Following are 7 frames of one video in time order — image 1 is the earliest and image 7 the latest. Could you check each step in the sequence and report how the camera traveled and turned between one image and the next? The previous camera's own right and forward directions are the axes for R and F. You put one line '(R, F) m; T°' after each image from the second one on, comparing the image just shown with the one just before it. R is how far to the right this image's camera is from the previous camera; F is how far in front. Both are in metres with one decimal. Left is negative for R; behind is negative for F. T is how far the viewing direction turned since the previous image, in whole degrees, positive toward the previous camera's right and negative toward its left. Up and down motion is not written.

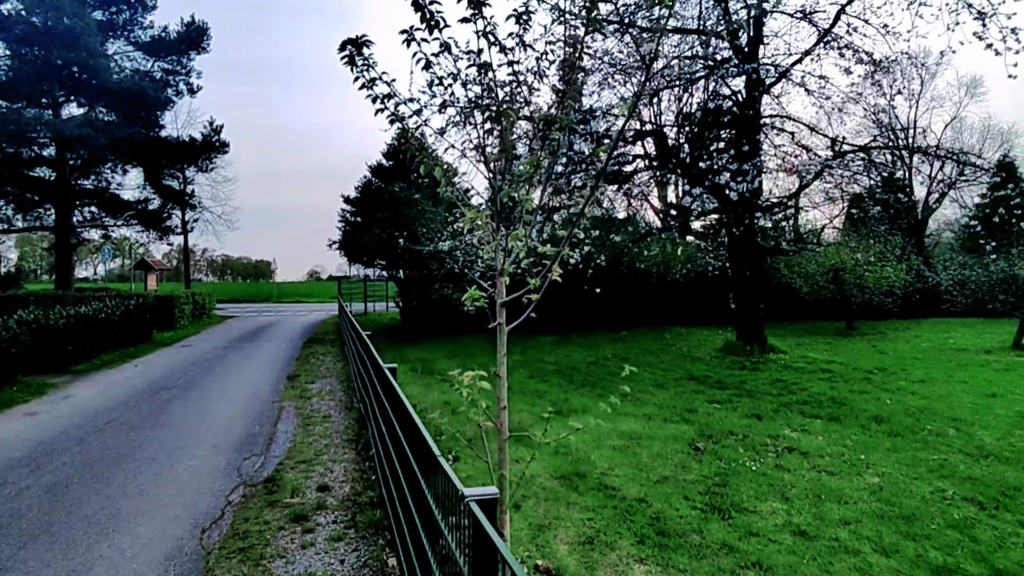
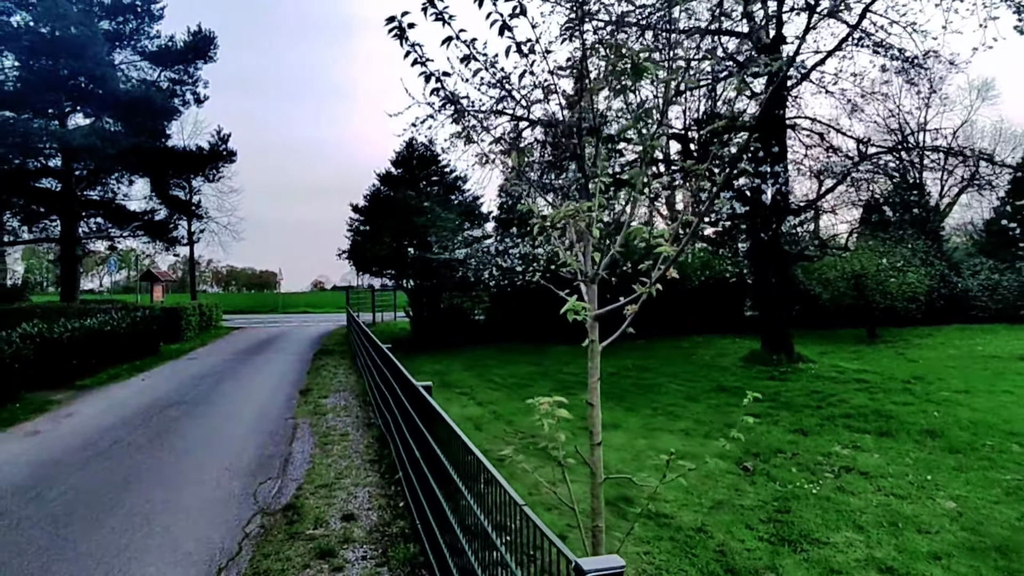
(-0.2, +0.3) m; 0°
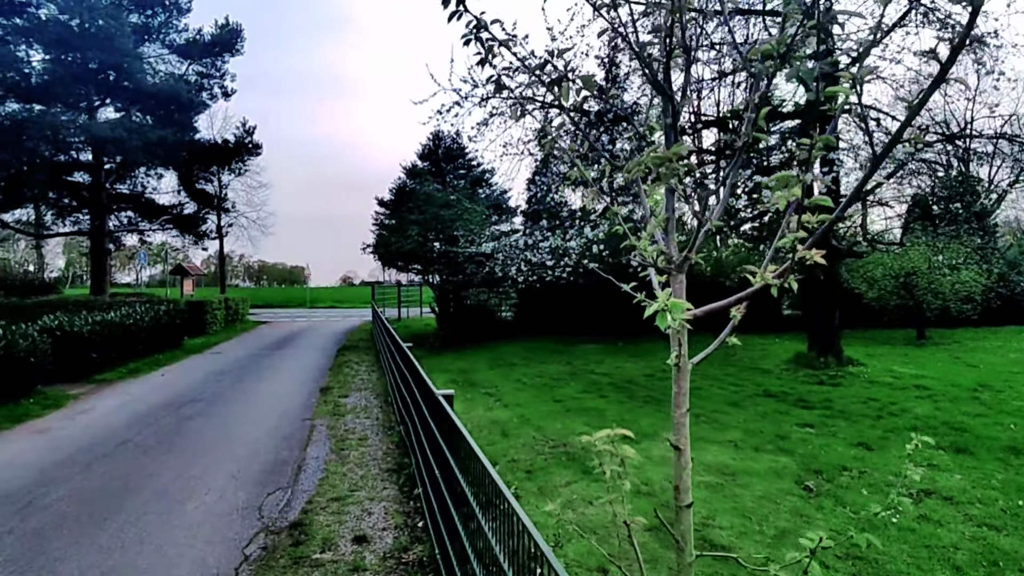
(0.0, +0.5) m; -2°
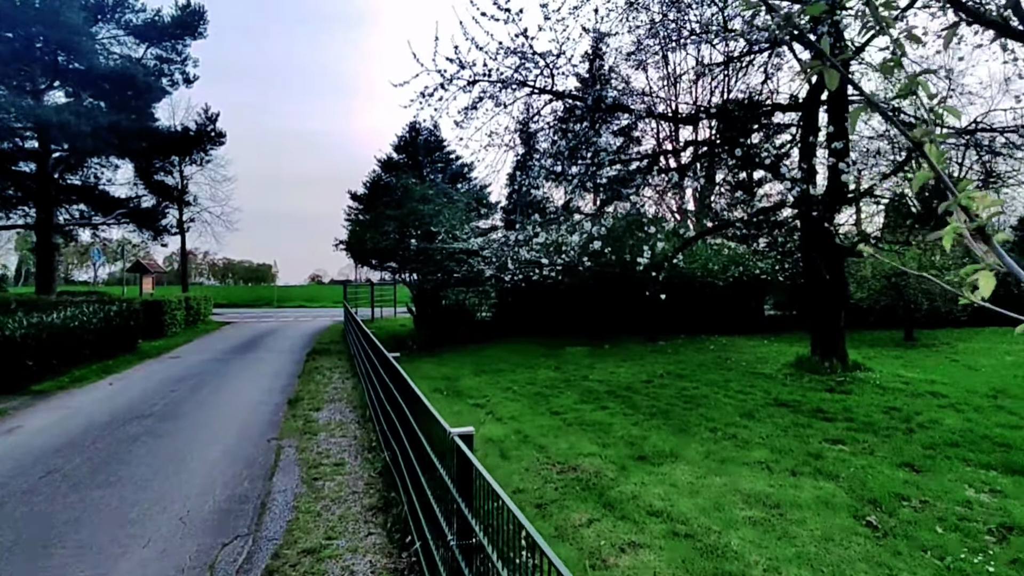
(-0.2, +0.7) m; +3°
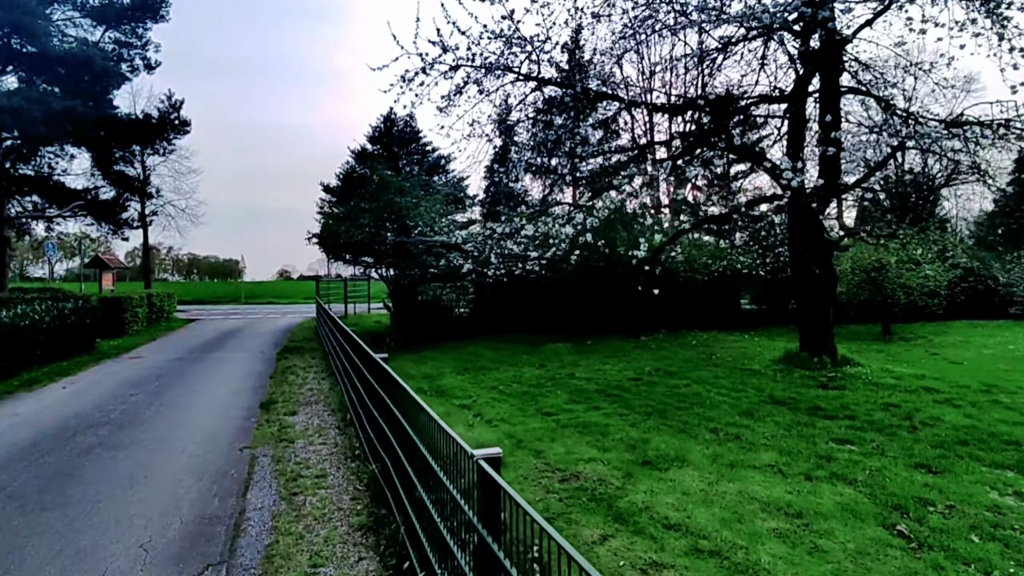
(-0.2, +0.4) m; +3°
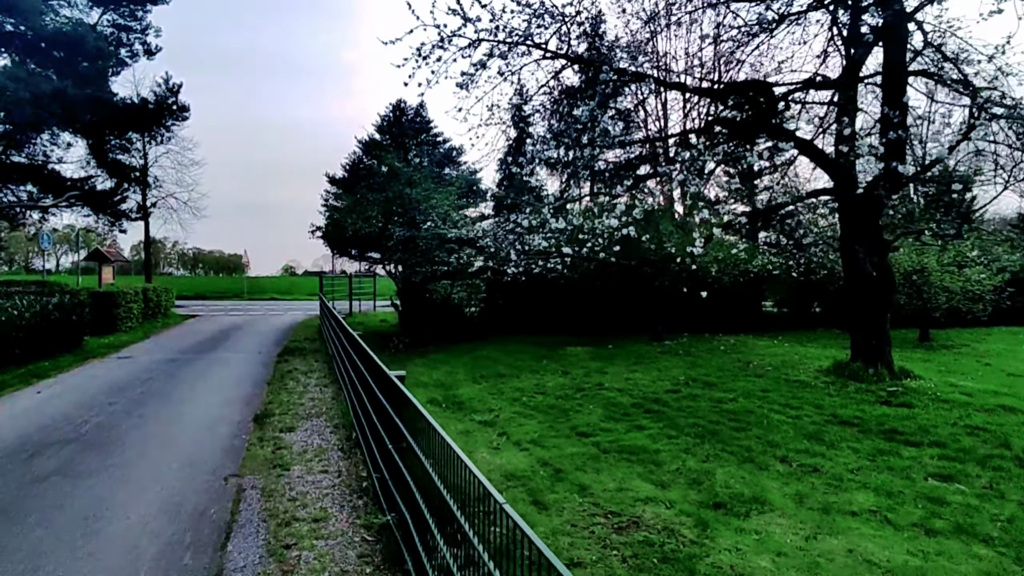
(-0.2, +0.8) m; 0°
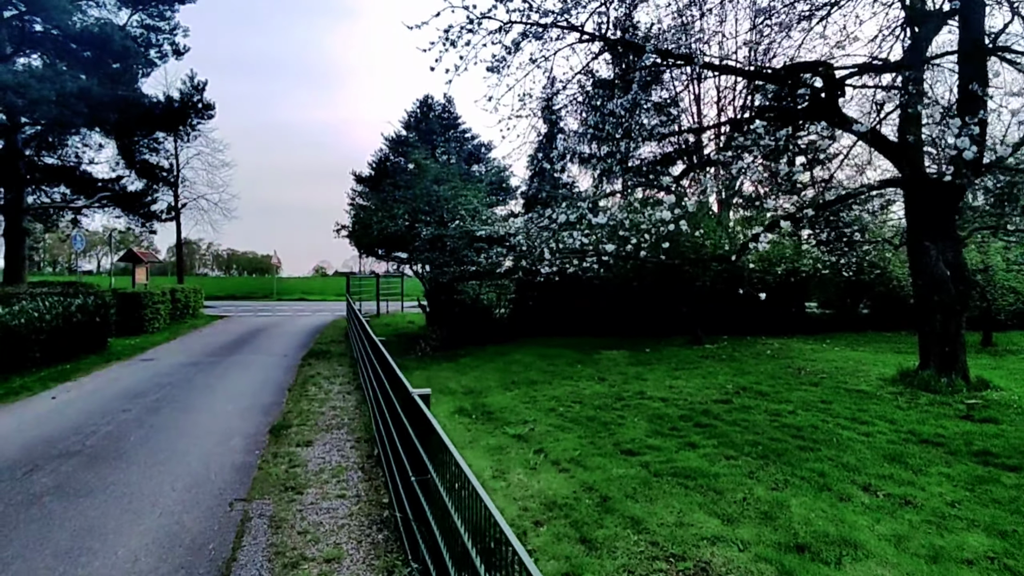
(-0.1, +0.5) m; -3°
